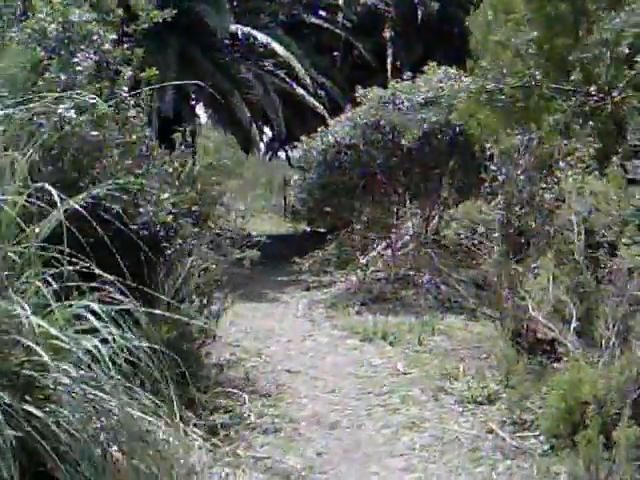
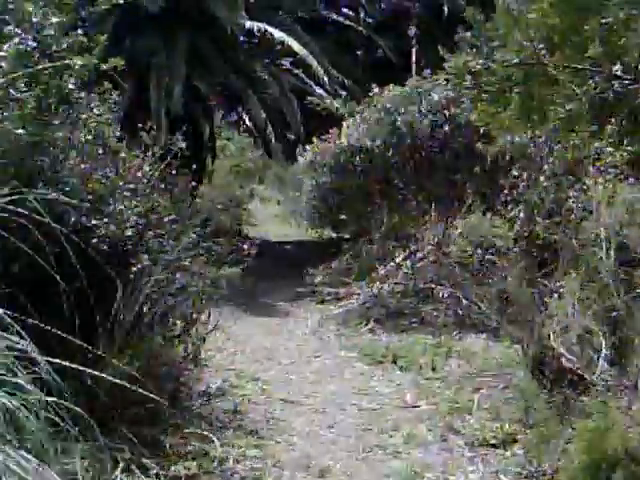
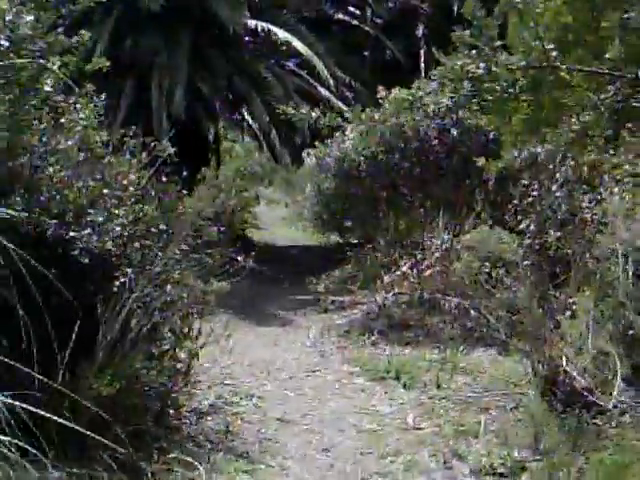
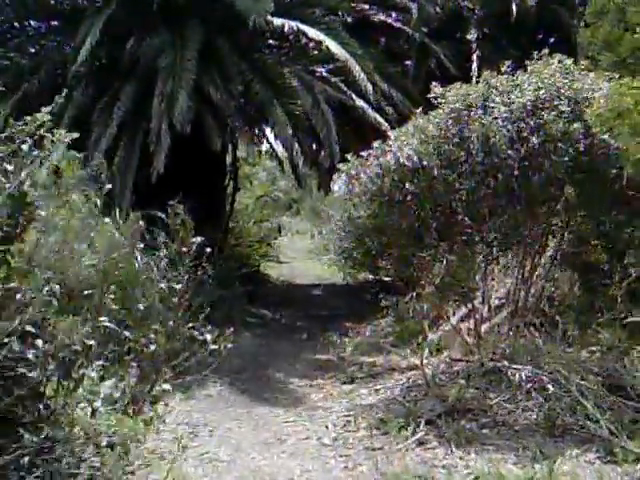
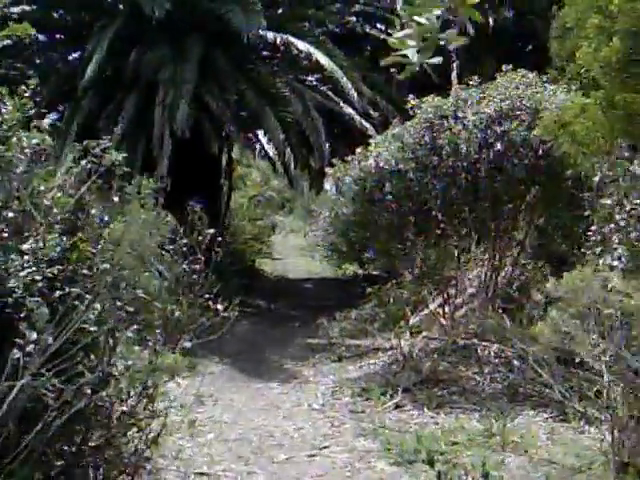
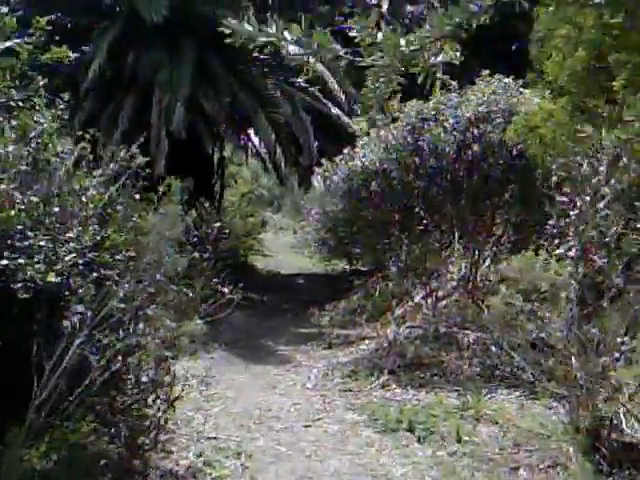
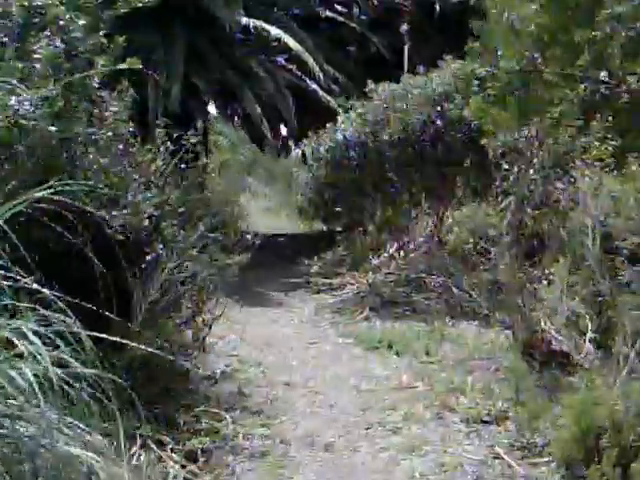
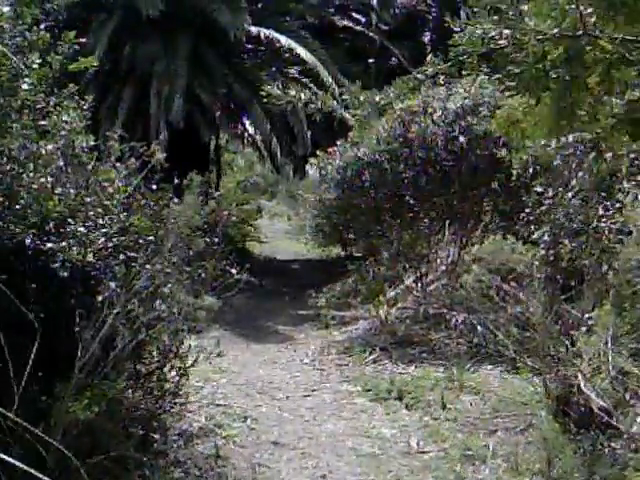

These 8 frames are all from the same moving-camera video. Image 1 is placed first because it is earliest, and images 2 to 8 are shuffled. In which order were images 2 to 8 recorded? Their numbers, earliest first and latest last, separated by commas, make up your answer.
7, 2, 3, 8, 6, 5, 4
